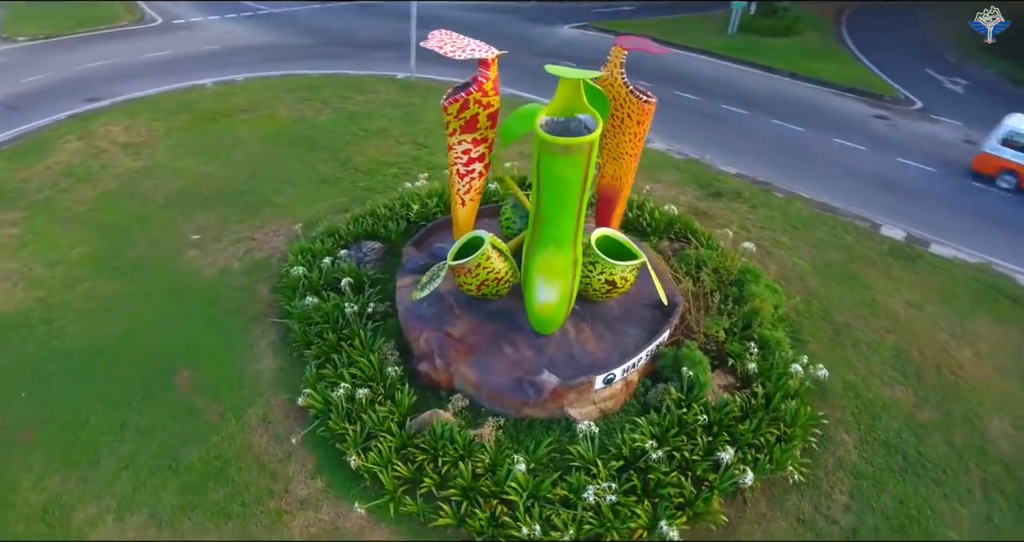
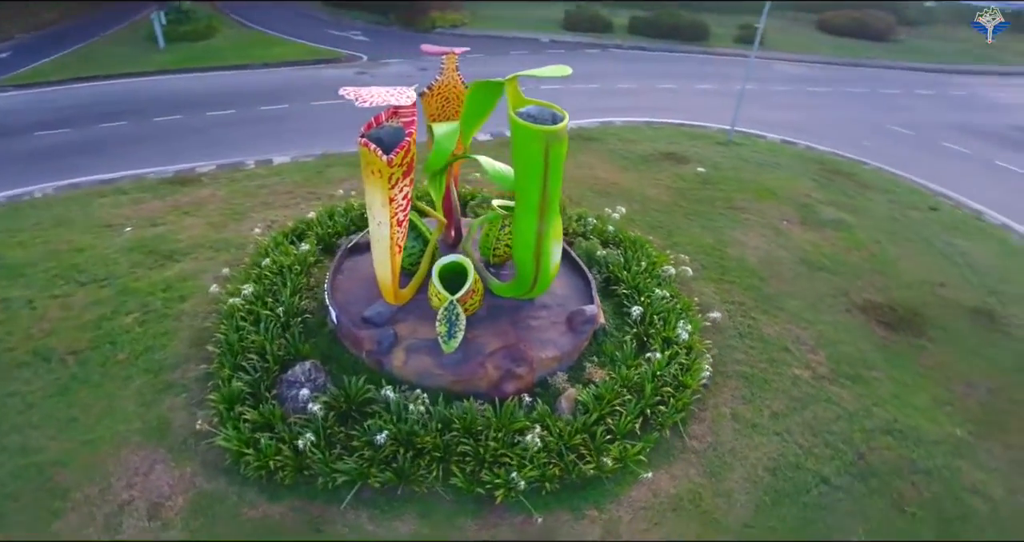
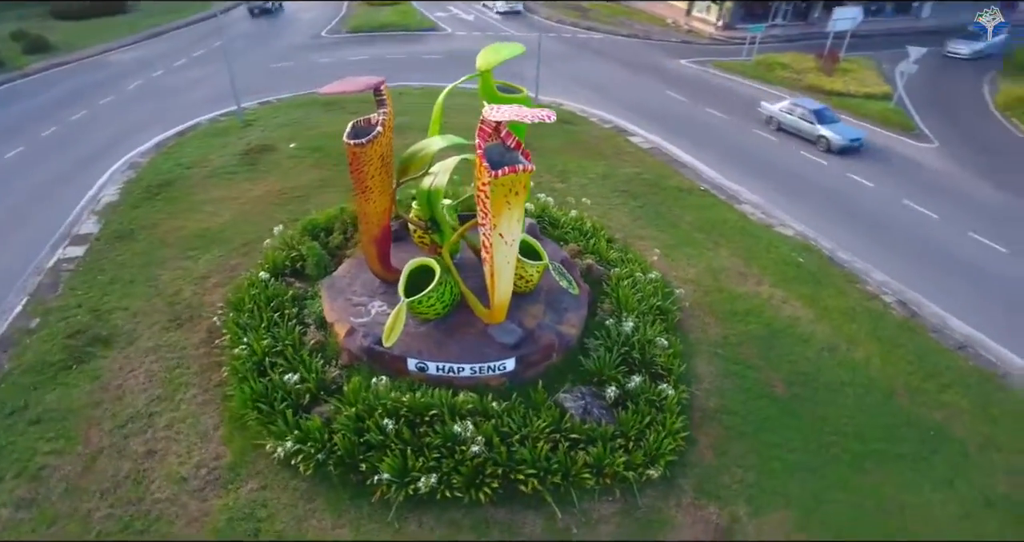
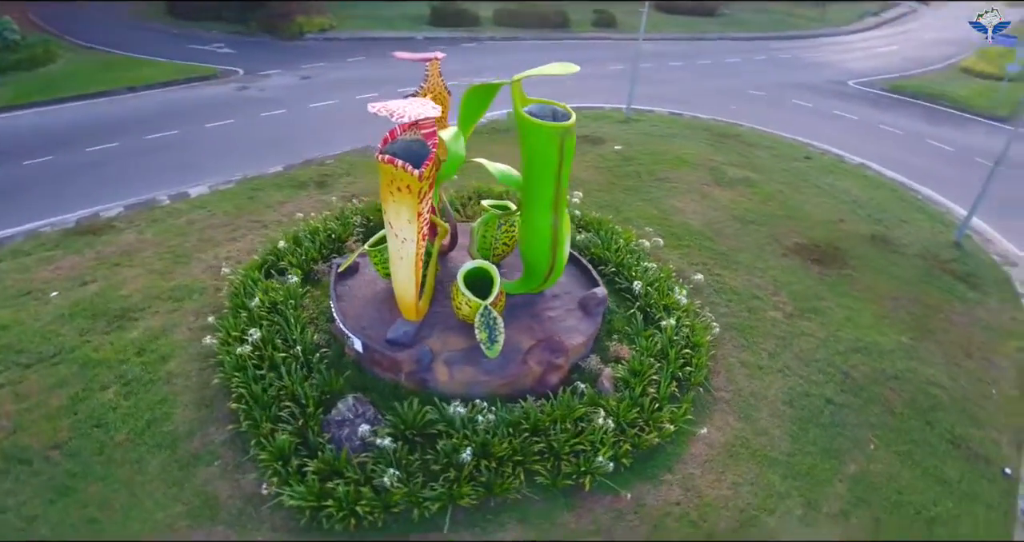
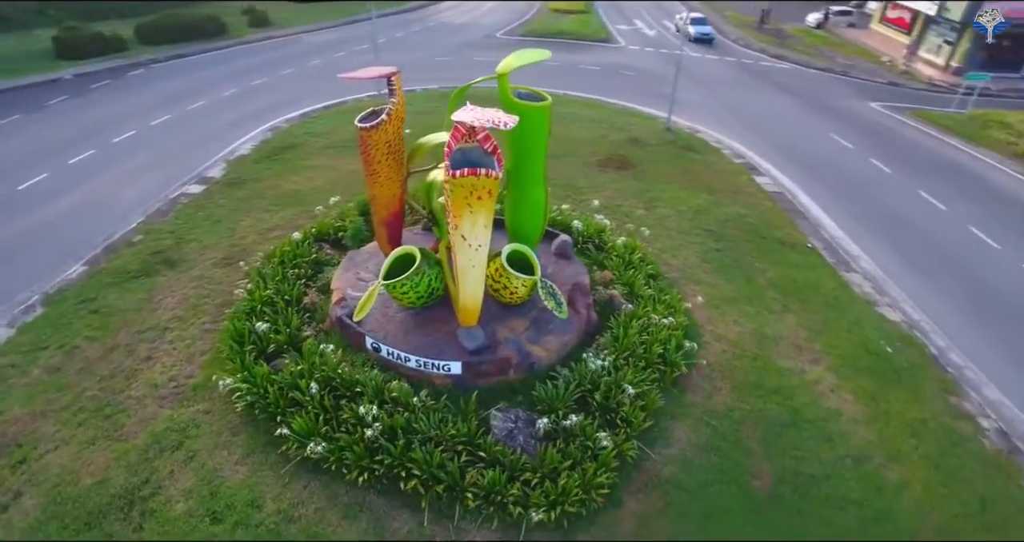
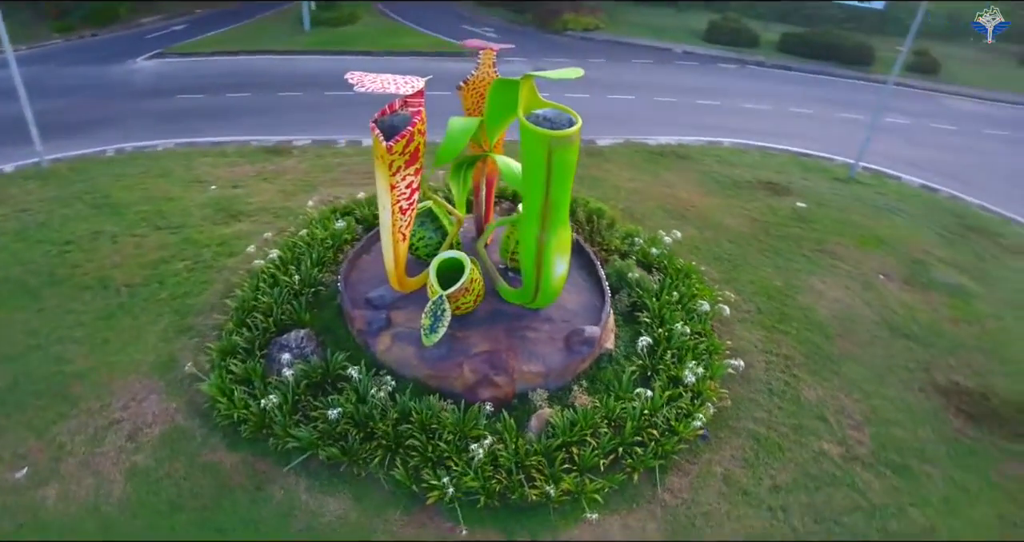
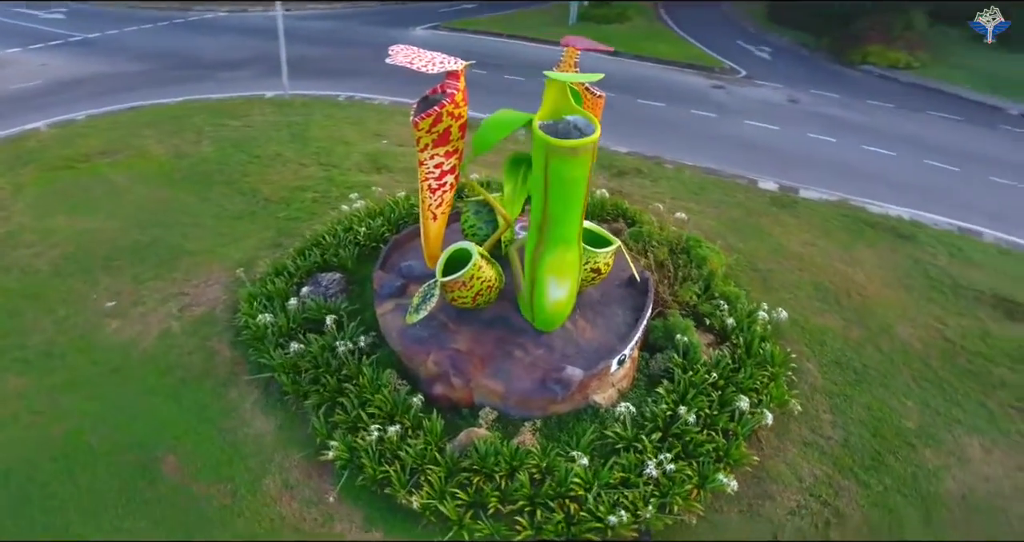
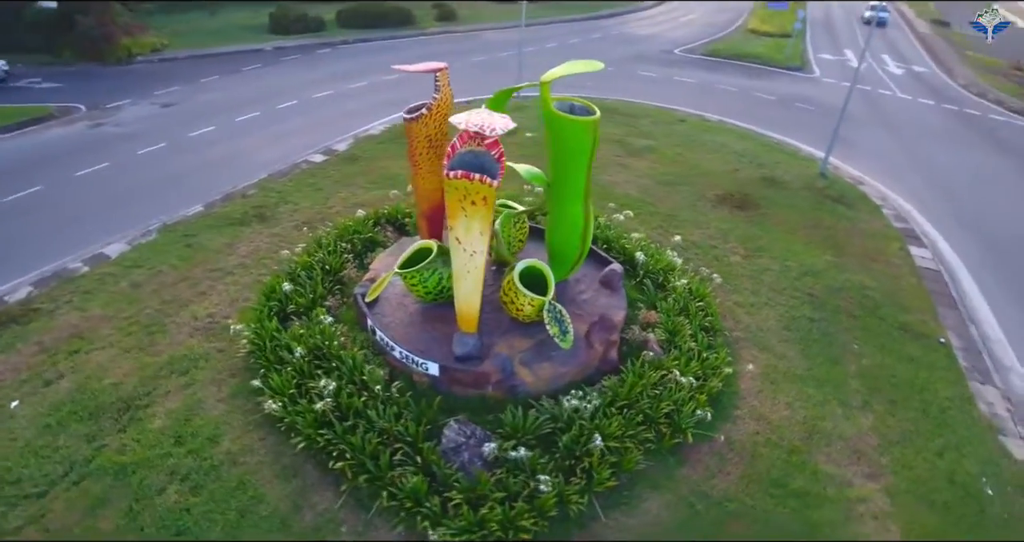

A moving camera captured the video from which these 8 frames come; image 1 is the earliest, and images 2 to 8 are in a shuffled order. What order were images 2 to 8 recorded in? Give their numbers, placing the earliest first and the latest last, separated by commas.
7, 6, 2, 4, 8, 5, 3
